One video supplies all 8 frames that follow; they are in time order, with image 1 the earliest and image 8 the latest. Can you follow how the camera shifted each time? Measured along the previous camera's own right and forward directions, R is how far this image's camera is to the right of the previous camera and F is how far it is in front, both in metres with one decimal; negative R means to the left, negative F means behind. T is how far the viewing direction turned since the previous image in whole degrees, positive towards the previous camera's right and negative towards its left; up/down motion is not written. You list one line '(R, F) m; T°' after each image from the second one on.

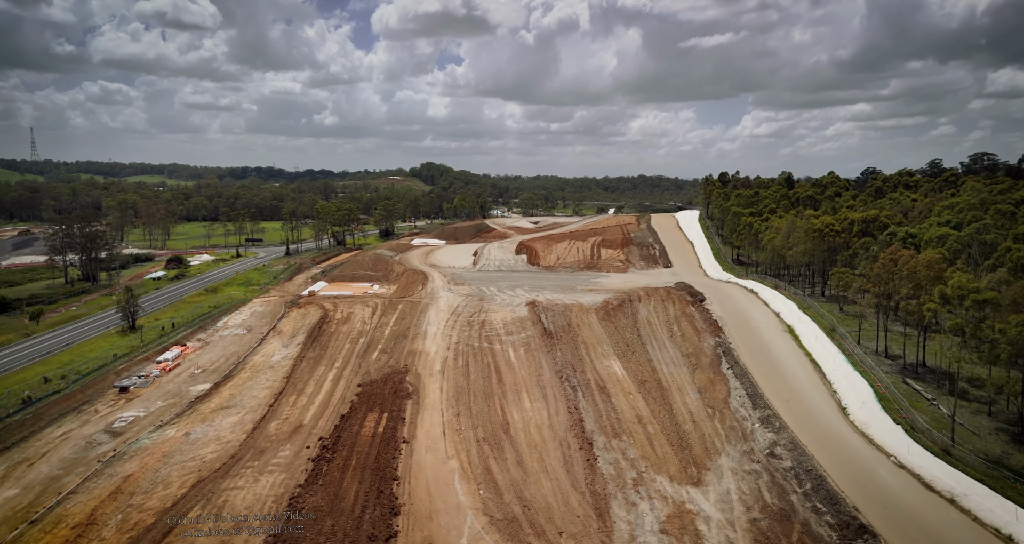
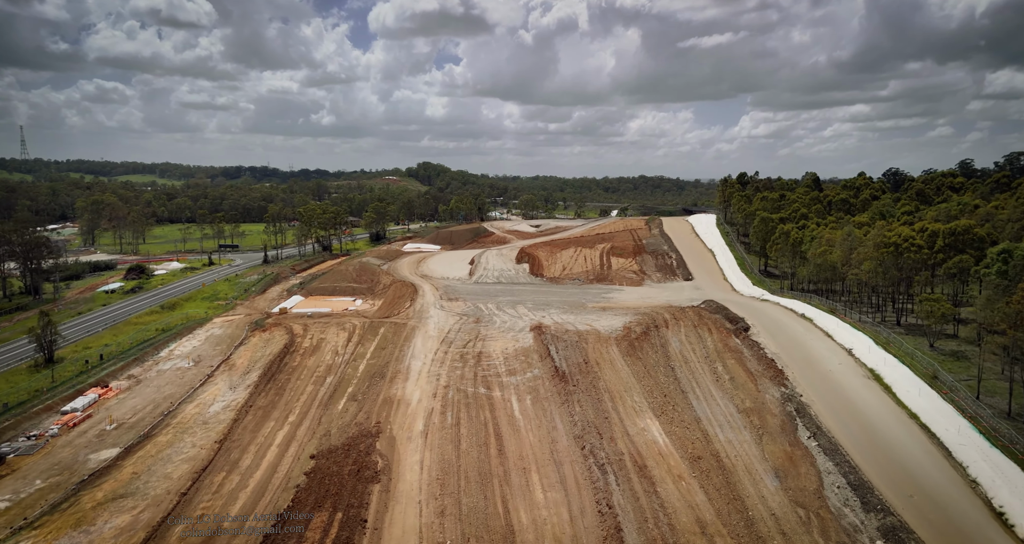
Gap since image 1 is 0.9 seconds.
(-0.2, +6.7) m; 0°
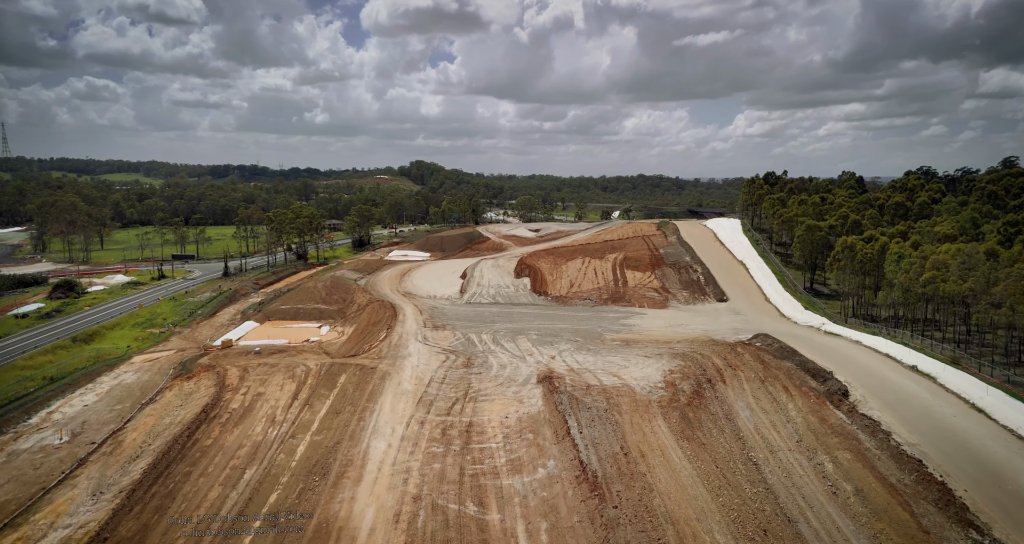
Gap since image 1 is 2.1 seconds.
(-0.3, +9.0) m; 0°
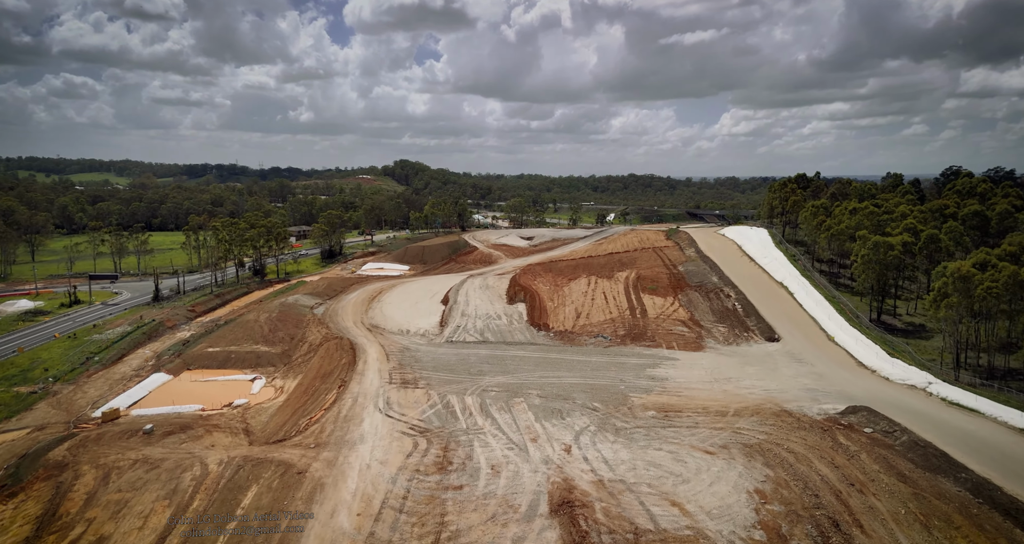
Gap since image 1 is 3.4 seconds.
(-0.3, +10.0) m; +1°
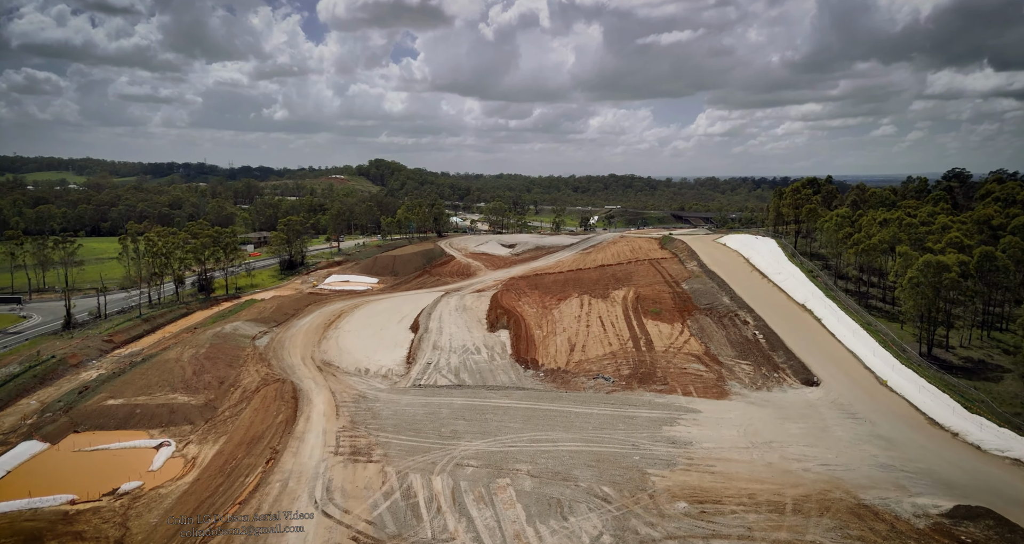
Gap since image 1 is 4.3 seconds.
(-0.1, +6.9) m; +2°
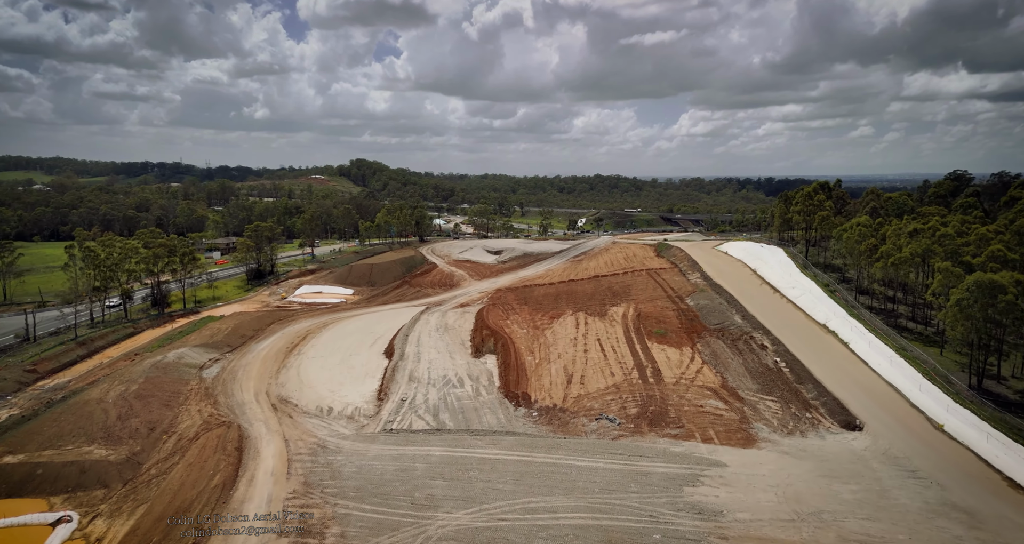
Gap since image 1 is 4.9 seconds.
(-0.1, +4.7) m; +1°
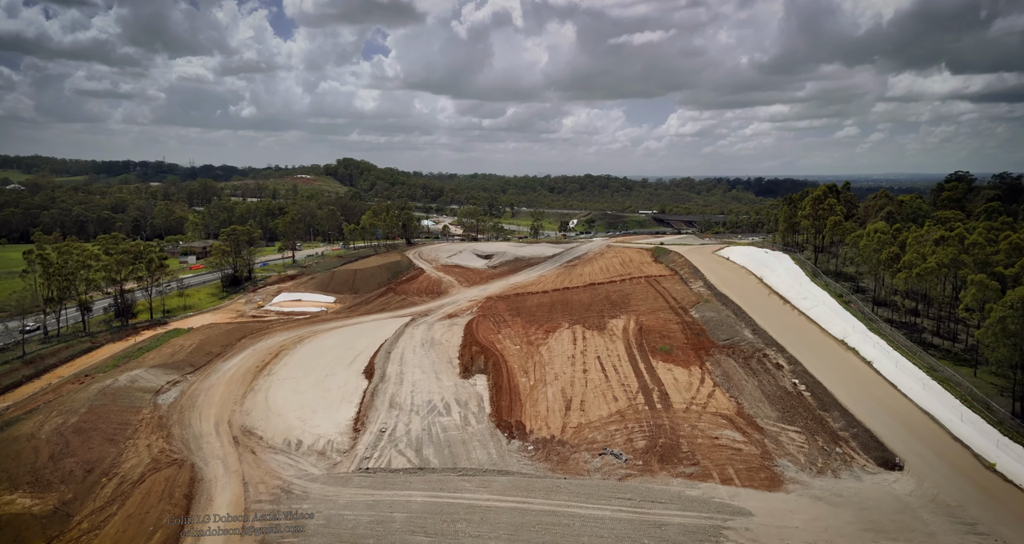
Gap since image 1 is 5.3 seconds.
(-0.1, +3.2) m; +1°
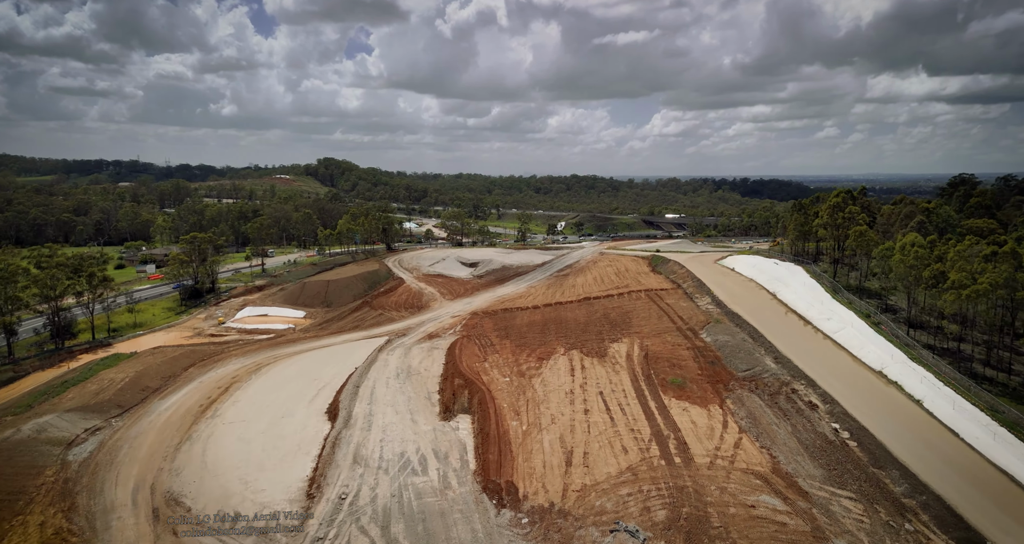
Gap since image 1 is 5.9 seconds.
(-0.1, +4.8) m; +1°
